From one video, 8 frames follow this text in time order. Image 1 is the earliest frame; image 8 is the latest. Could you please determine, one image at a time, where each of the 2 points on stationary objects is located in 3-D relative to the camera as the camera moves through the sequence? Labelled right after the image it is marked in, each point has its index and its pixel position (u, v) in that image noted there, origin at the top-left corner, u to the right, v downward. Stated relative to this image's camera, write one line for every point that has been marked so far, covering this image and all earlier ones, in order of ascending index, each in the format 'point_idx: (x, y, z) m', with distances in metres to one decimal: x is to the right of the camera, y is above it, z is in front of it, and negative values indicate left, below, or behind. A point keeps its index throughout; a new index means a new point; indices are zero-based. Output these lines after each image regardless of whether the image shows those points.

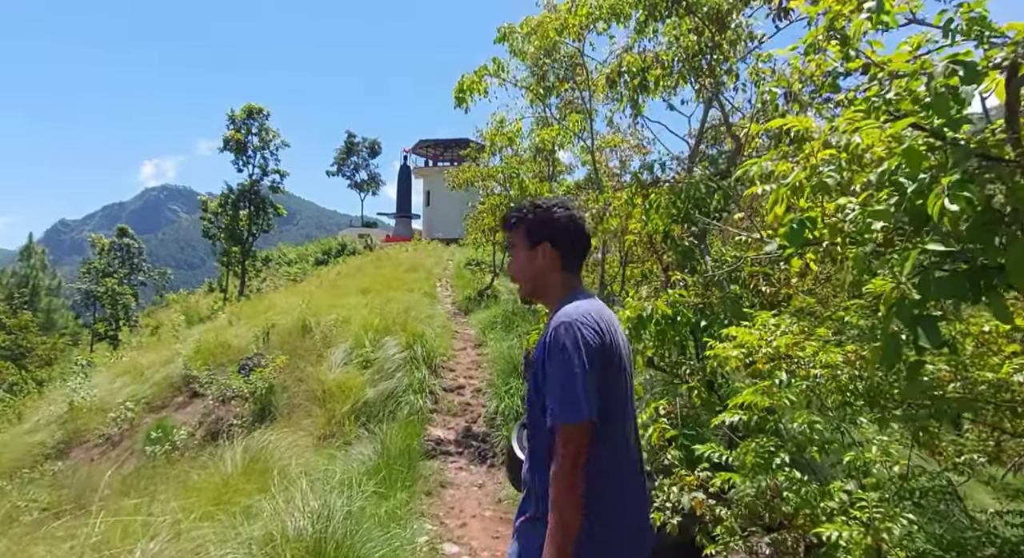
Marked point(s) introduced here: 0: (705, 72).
0: (+1.6, +1.7, +5.7) m
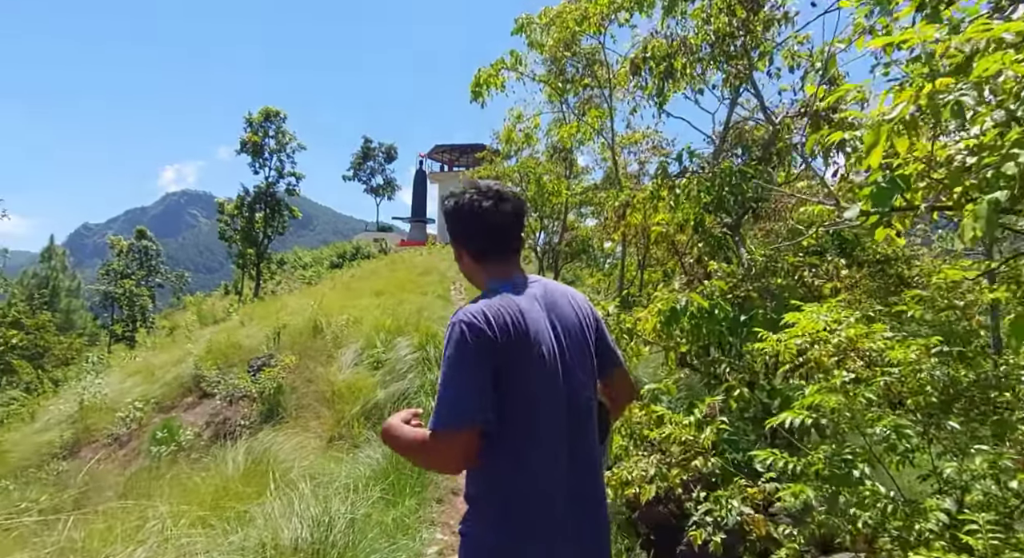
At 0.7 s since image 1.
0: (+1.8, +1.8, +5.4) m
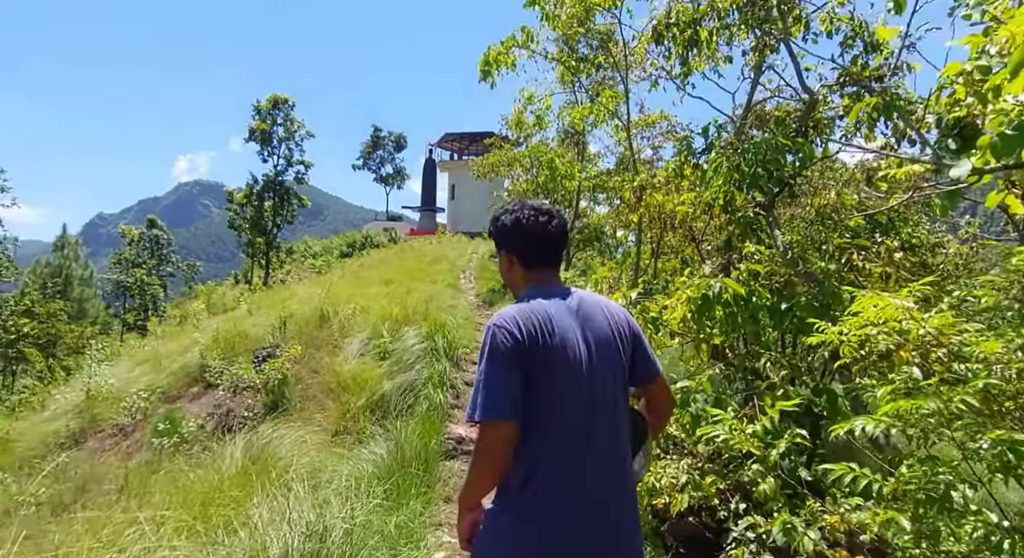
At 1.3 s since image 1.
0: (+1.9, +1.9, +5.0) m
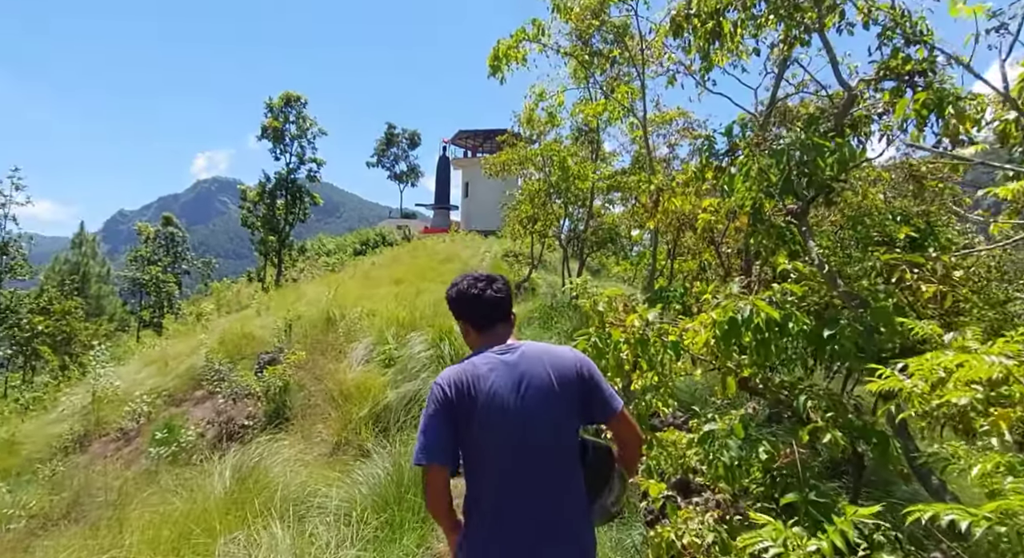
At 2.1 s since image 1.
0: (+1.9, +1.8, +4.5) m
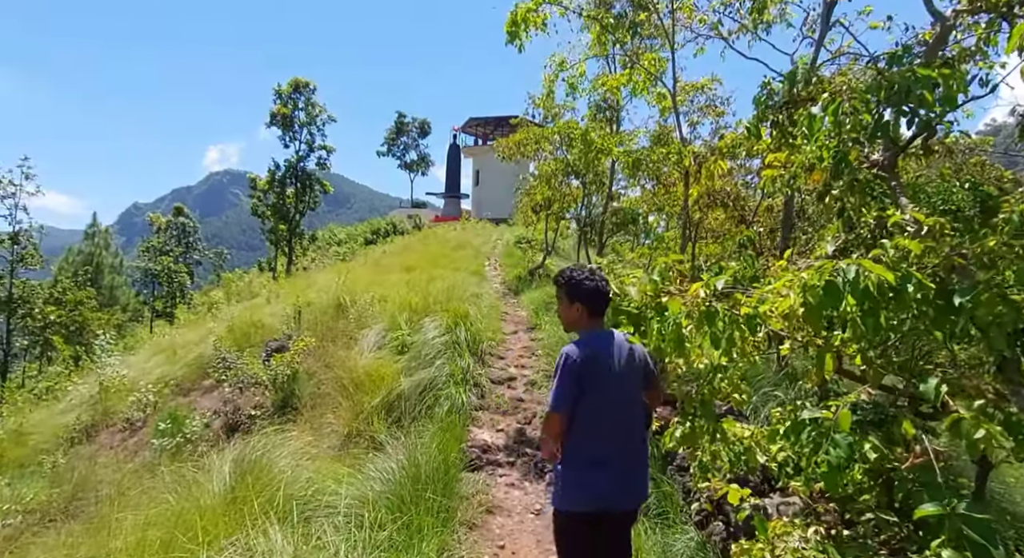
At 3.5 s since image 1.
0: (+2.1, +2.0, +4.0) m
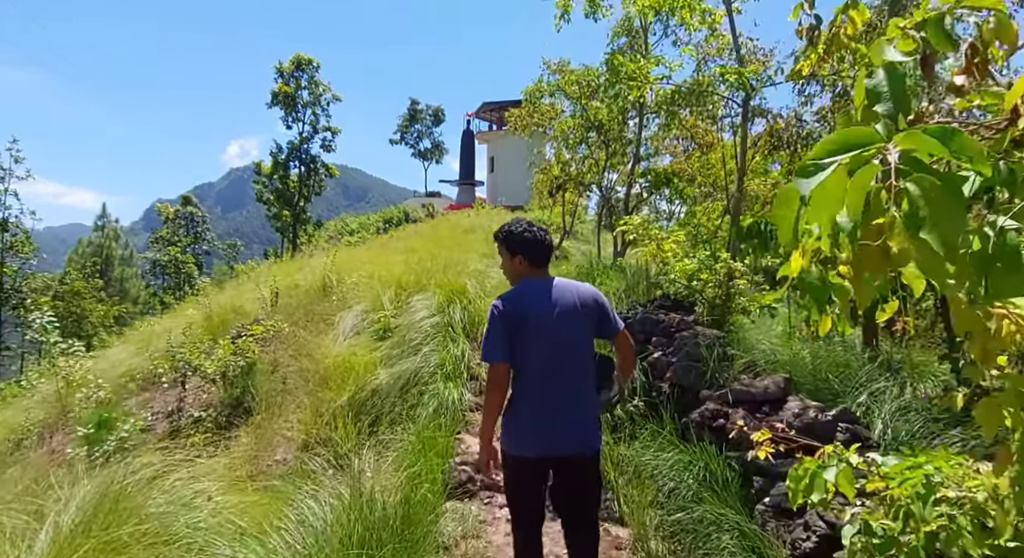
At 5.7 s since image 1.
0: (+2.0, +2.3, +2.1) m
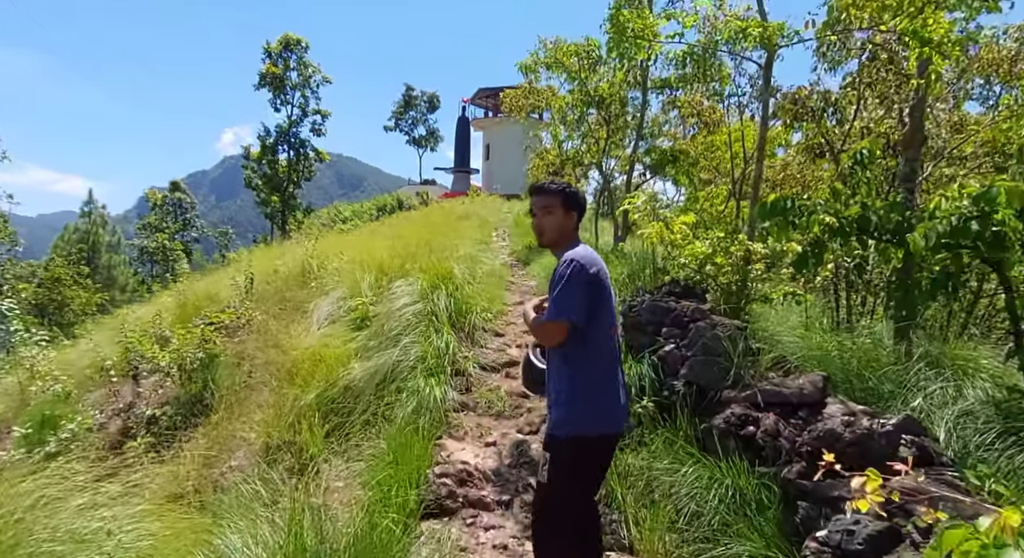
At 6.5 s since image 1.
0: (+2.0, +2.3, +1.4) m
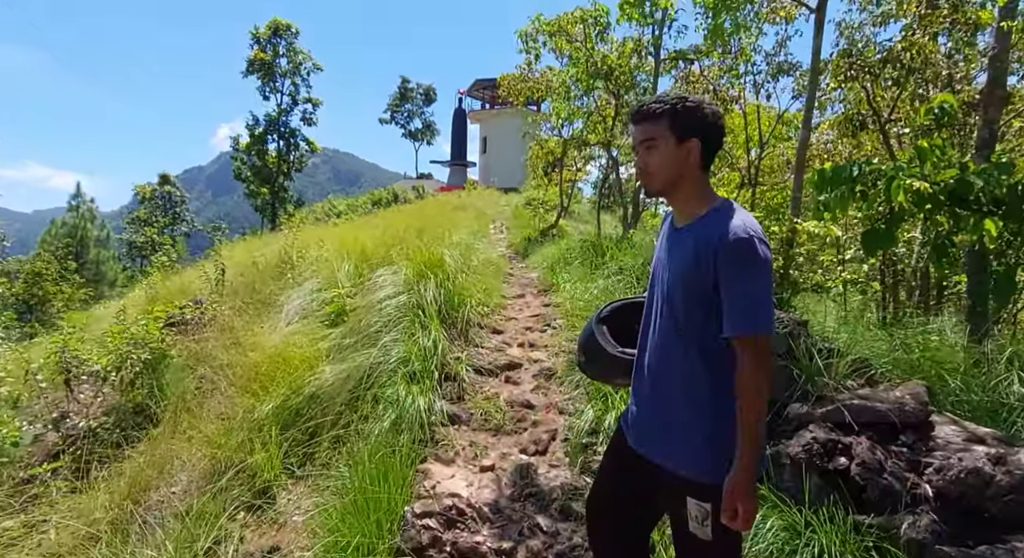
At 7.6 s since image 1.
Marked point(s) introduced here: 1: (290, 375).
0: (+2.0, +2.4, +0.5) m
1: (-1.5, -0.6, +4.4) m
